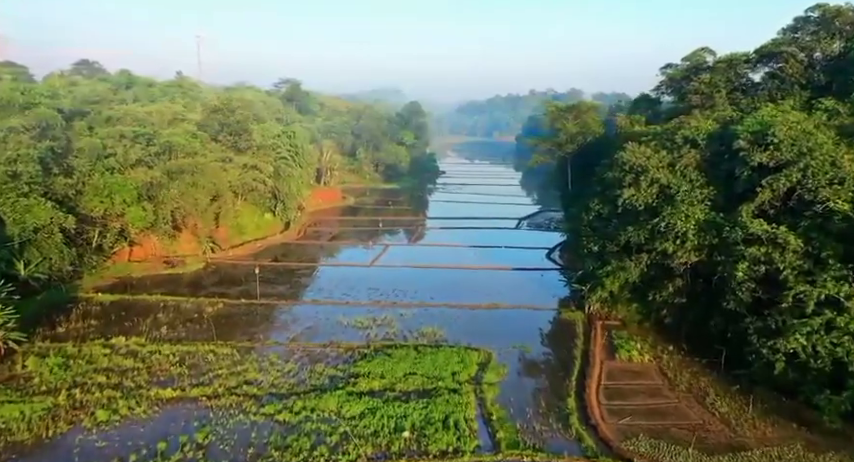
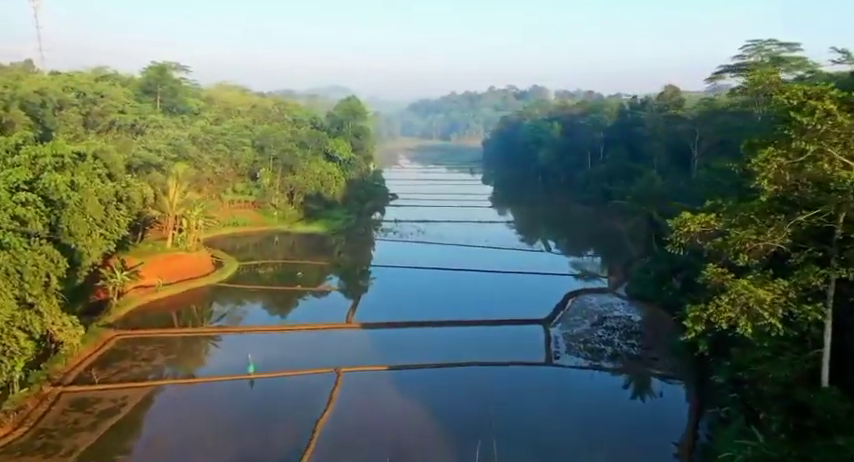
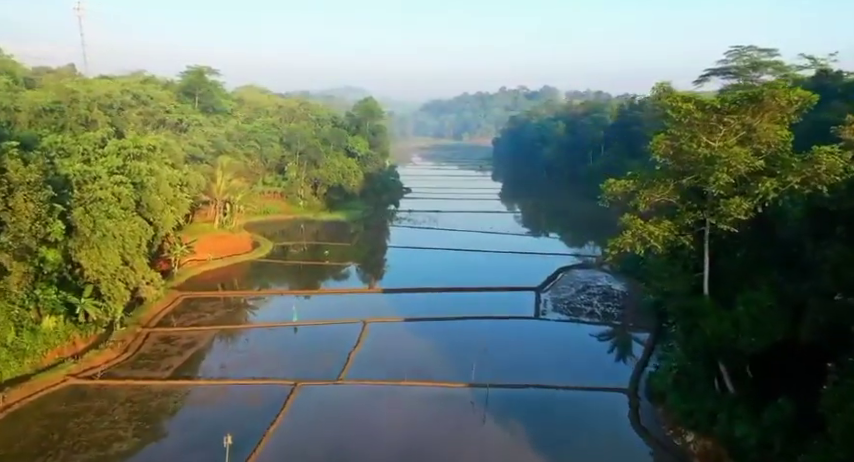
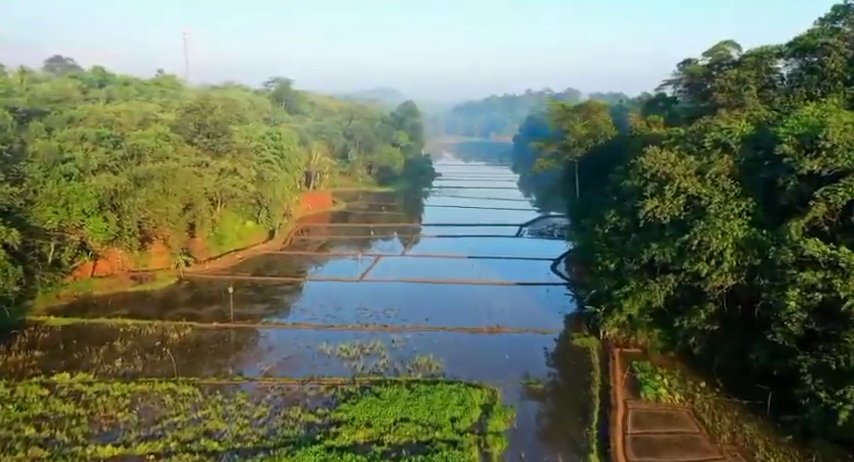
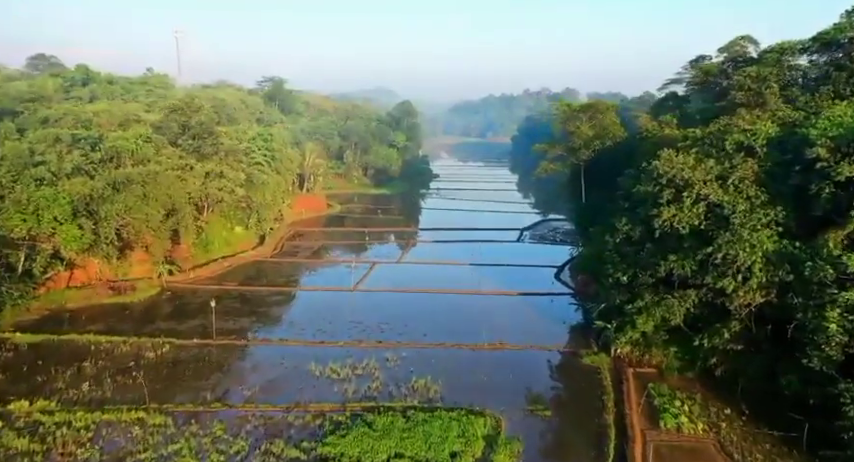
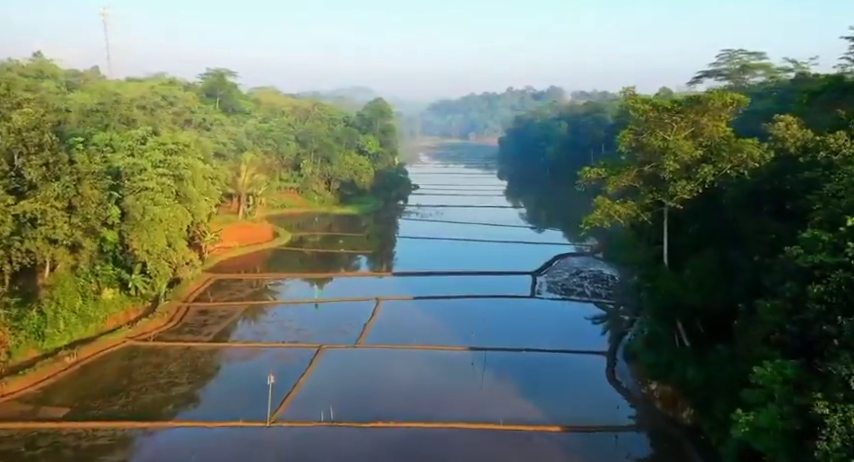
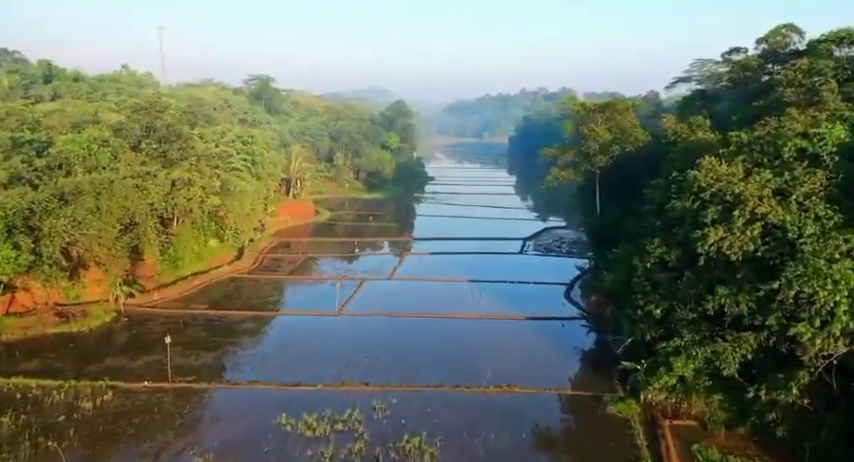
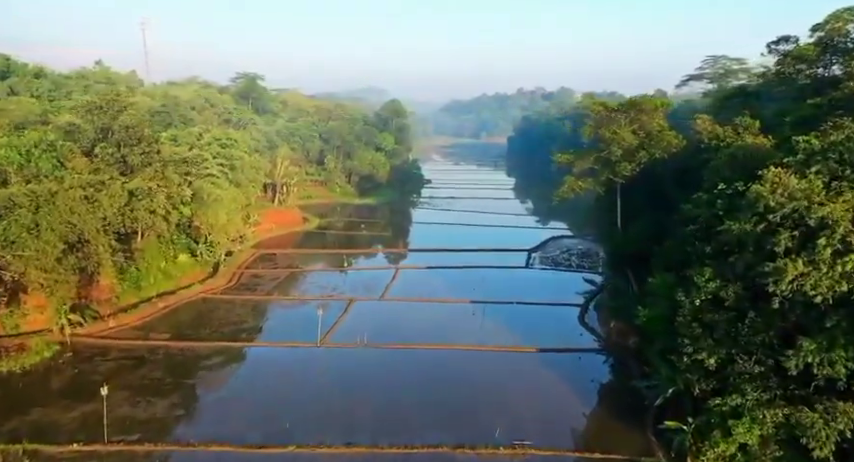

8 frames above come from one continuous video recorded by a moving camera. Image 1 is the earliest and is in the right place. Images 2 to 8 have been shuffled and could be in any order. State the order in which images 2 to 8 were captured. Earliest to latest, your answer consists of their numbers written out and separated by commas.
4, 5, 7, 8, 6, 3, 2
